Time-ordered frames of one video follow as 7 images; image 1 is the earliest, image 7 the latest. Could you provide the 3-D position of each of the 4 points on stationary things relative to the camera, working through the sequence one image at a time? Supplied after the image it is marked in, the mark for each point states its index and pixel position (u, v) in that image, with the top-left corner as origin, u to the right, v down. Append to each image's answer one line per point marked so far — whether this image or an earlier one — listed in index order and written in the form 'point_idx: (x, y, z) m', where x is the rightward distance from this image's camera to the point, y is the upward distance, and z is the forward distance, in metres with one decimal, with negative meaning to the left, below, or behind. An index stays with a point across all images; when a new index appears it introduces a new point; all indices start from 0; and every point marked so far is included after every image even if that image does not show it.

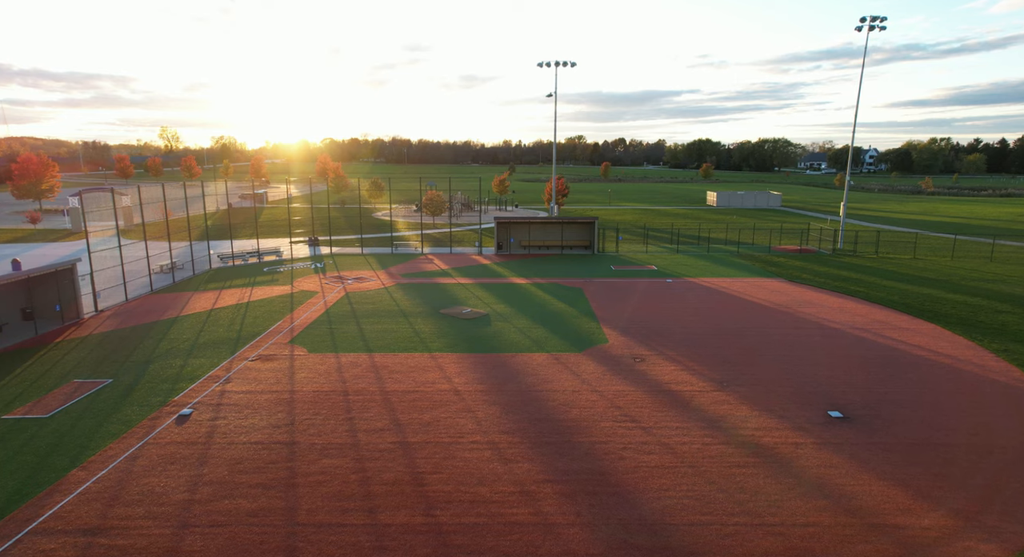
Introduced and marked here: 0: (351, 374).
0: (-4.7, -2.8, +17.1) m
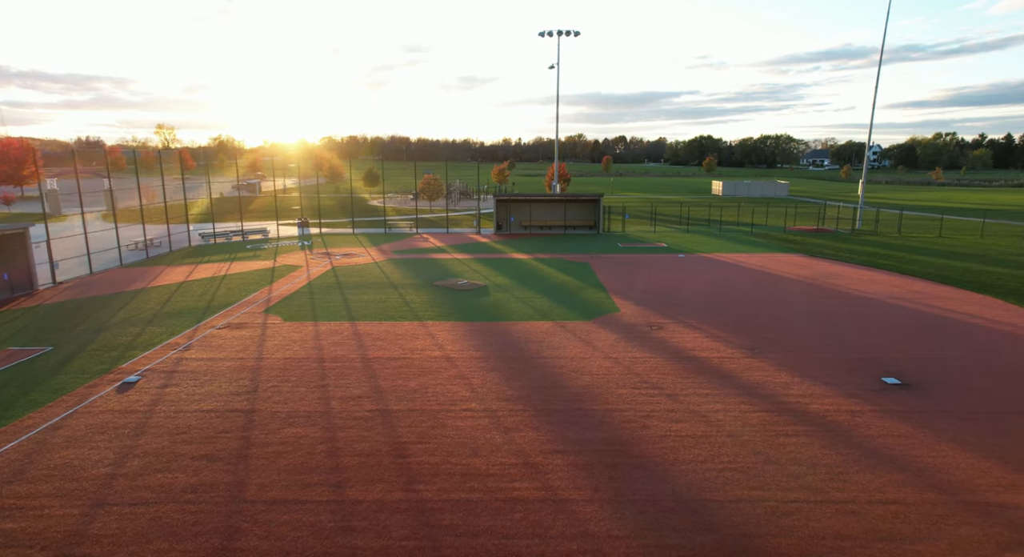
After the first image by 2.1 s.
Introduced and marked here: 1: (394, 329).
0: (-4.7, -1.6, +15.0) m
1: (-3.2, -1.4, +15.9) m
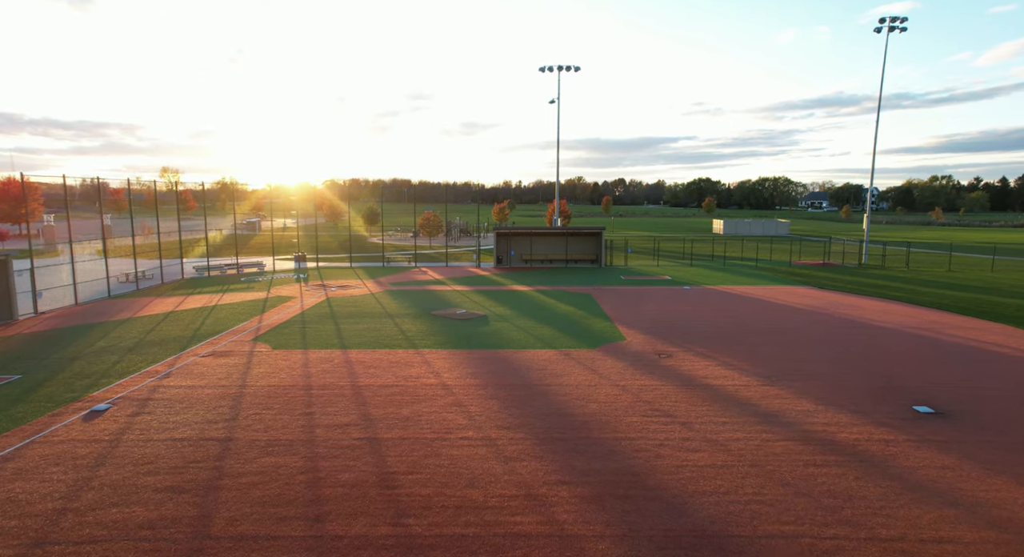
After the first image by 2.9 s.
0: (-4.7, -2.2, +14.1) m
1: (-3.2, -2.0, +15.1) m
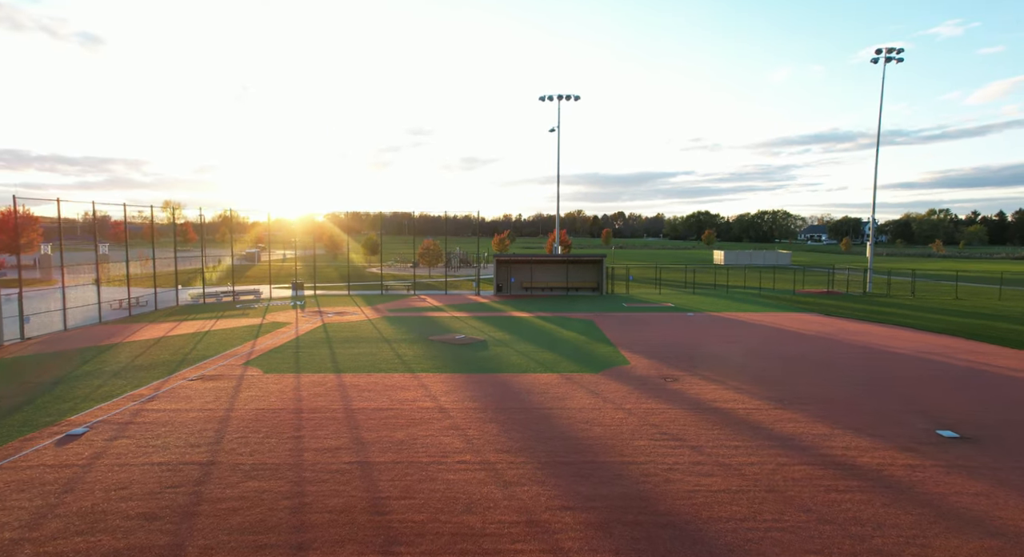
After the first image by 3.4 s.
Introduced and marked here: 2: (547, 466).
0: (-4.7, -2.6, +13.5) m
1: (-3.2, -2.5, +14.5) m
2: (+0.5, -3.0, +9.3) m
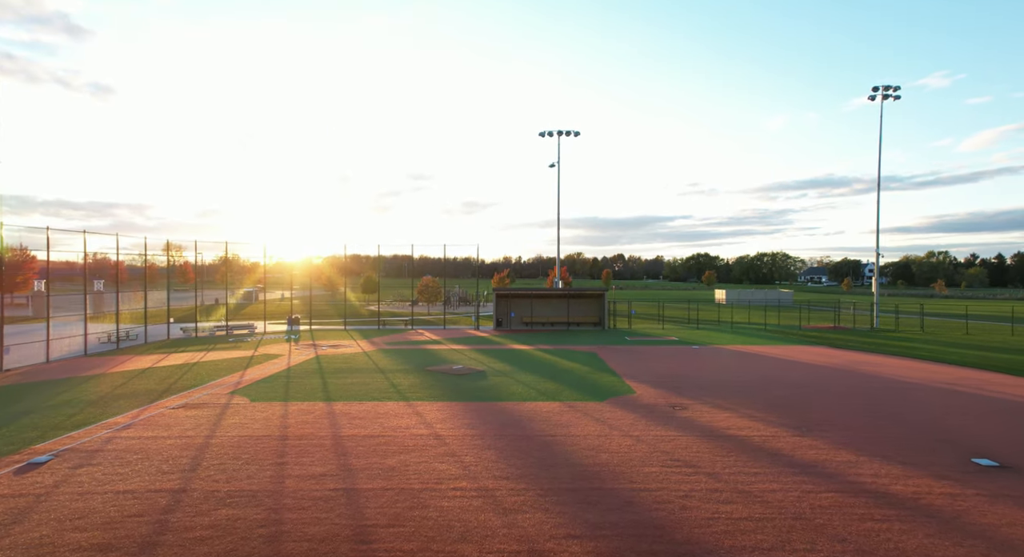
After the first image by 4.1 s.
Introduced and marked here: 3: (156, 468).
0: (-4.7, -3.1, +12.7) m
1: (-3.2, -3.0, +13.7) m
2: (+0.6, -3.1, +8.5) m
3: (-5.8, -3.1, +9.6) m
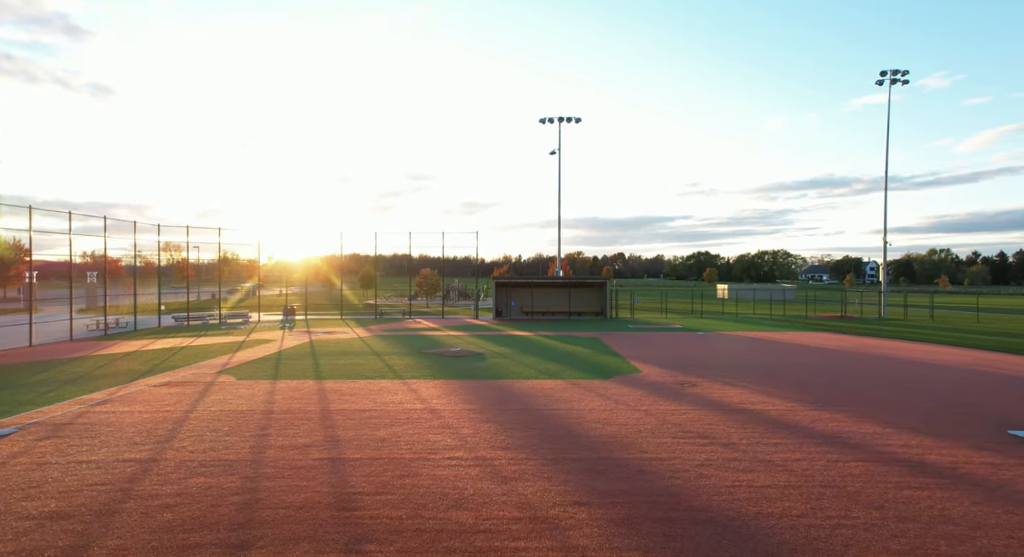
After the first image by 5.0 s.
0: (-4.7, -2.4, +12.0) m
1: (-3.2, -2.4, +13.0) m
2: (+0.6, -2.5, +7.8) m
3: (-5.8, -2.4, +8.9) m
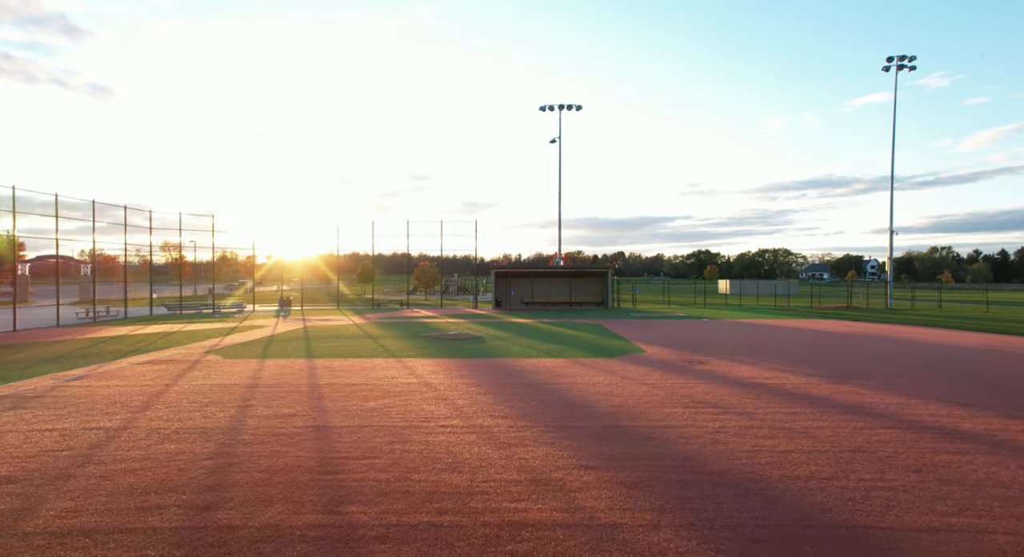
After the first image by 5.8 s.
0: (-4.7, -1.8, +11.4) m
1: (-3.2, -1.8, +12.4) m
2: (+0.5, -1.9, +7.2) m
3: (-5.8, -1.9, +8.3) m
